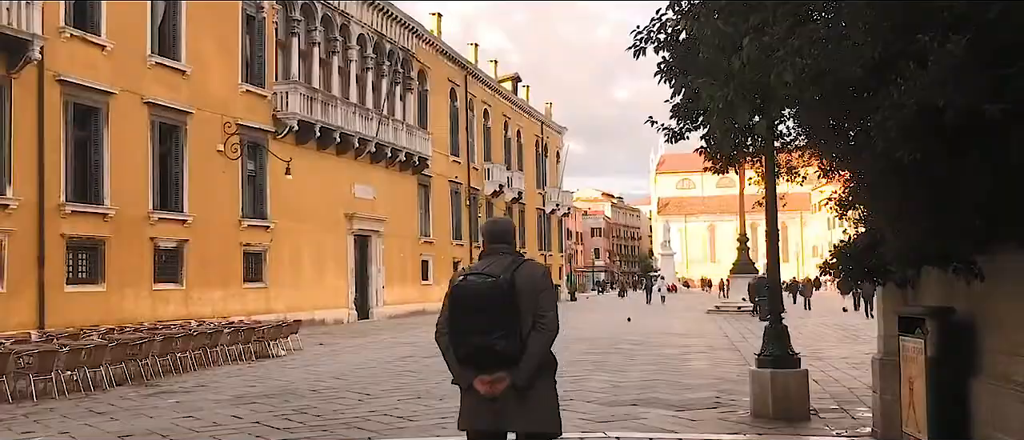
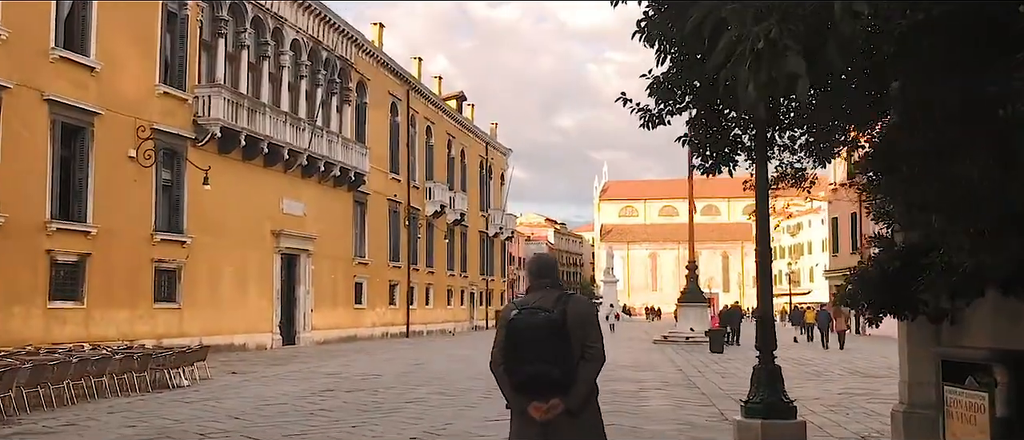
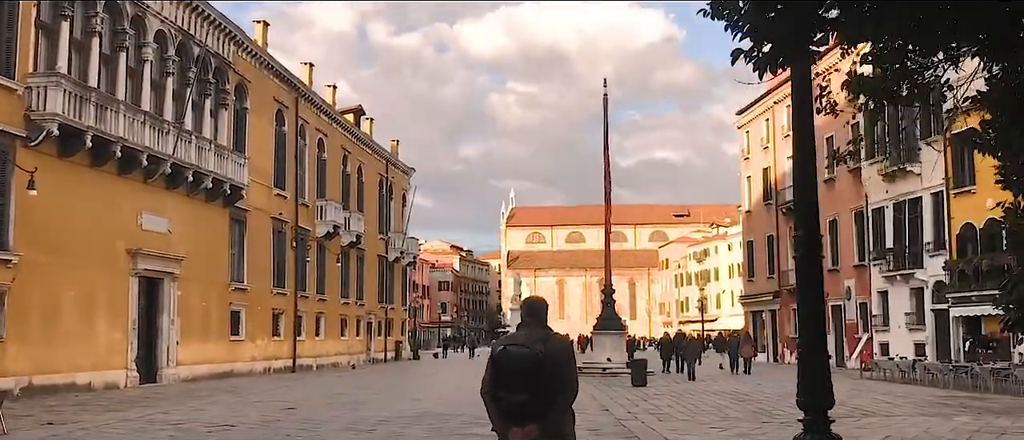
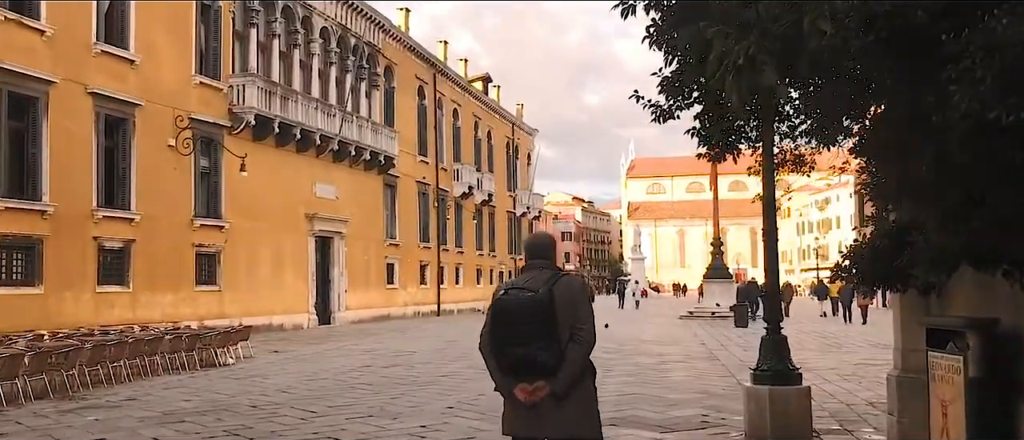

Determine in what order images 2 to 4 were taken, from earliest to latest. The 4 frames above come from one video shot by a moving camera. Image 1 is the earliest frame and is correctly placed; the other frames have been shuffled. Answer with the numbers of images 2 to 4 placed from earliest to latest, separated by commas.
4, 2, 3
